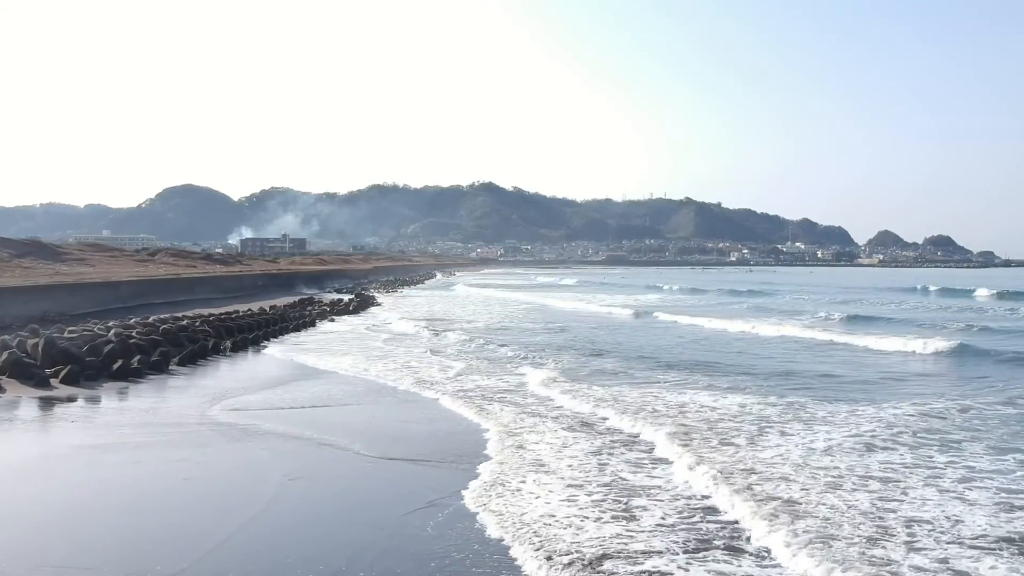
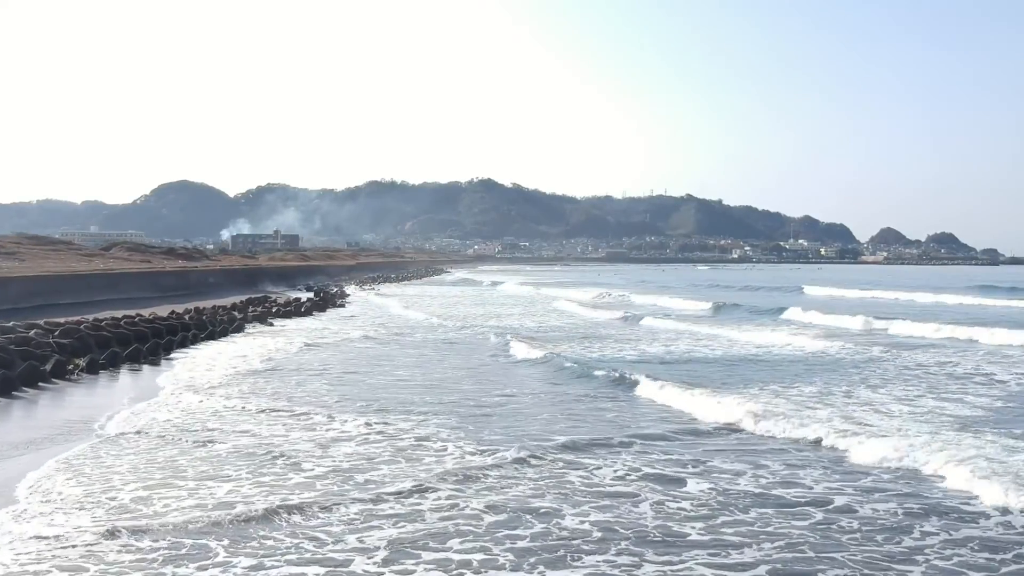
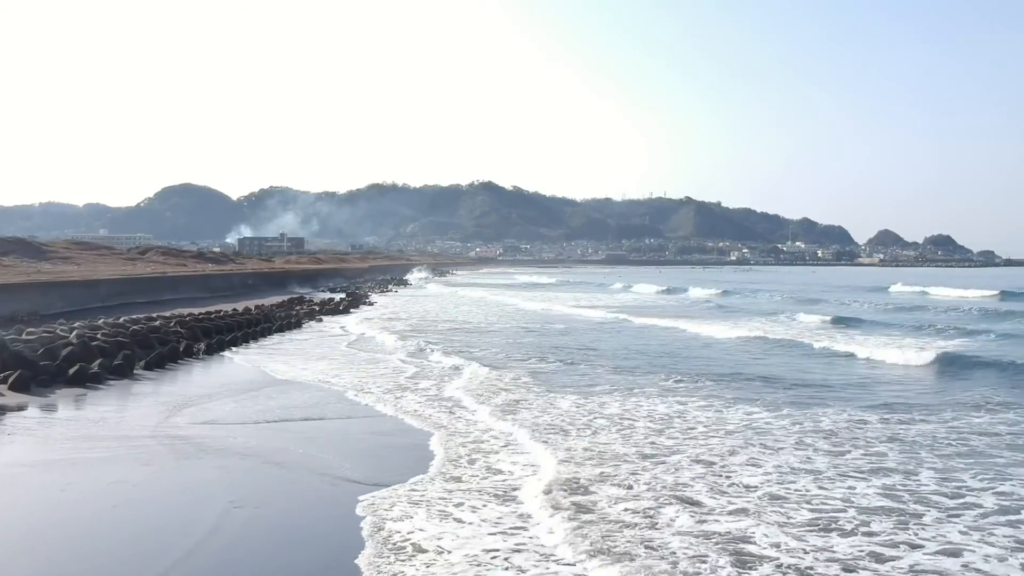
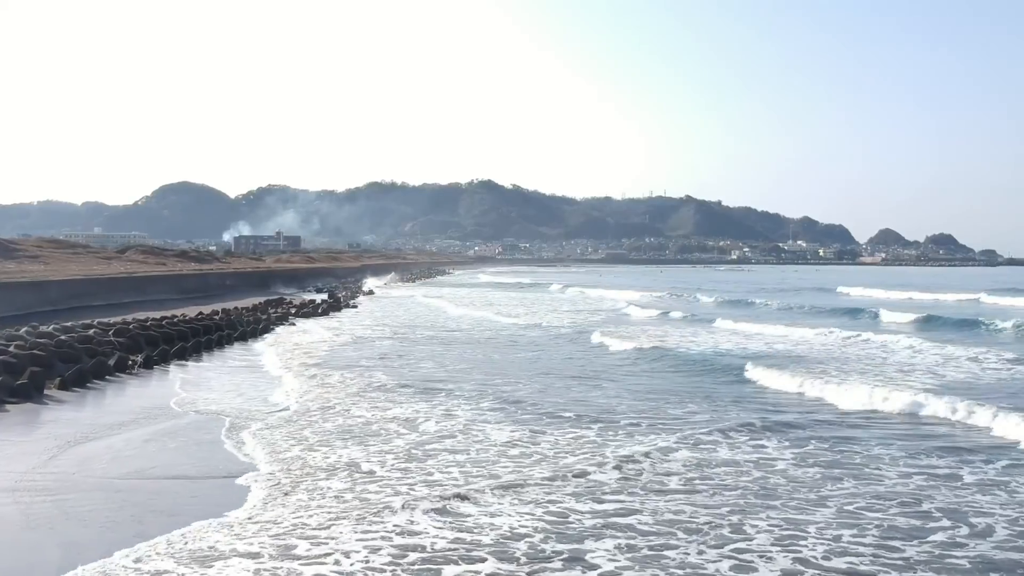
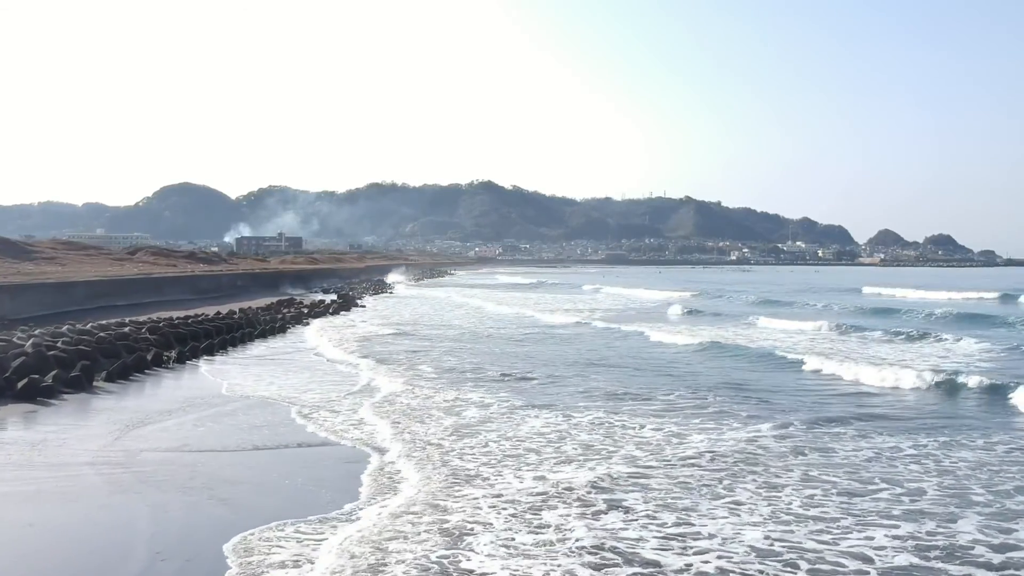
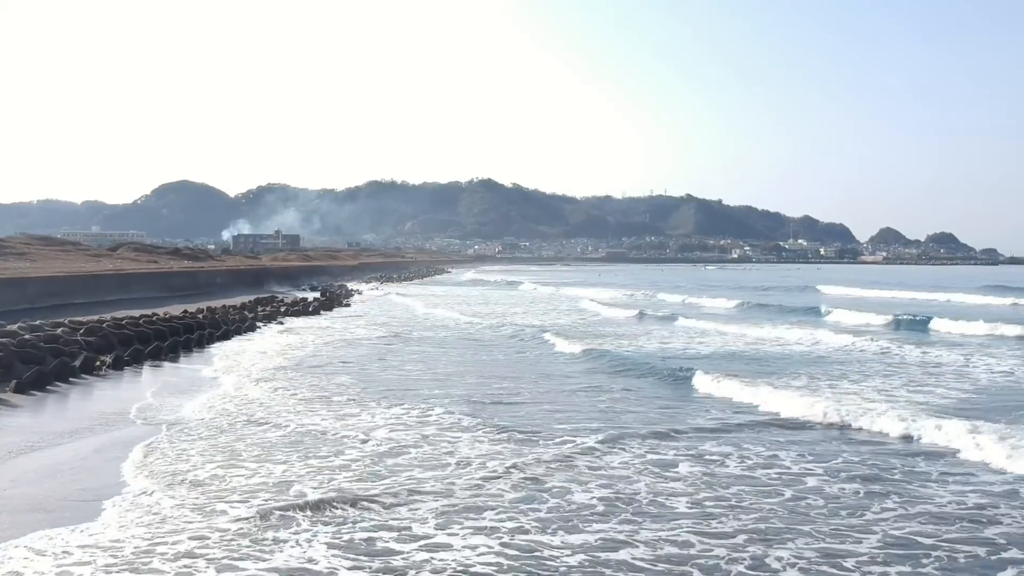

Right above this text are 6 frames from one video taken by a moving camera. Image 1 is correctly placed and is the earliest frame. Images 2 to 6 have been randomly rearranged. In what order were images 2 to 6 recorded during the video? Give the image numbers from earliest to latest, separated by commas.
3, 5, 4, 6, 2
